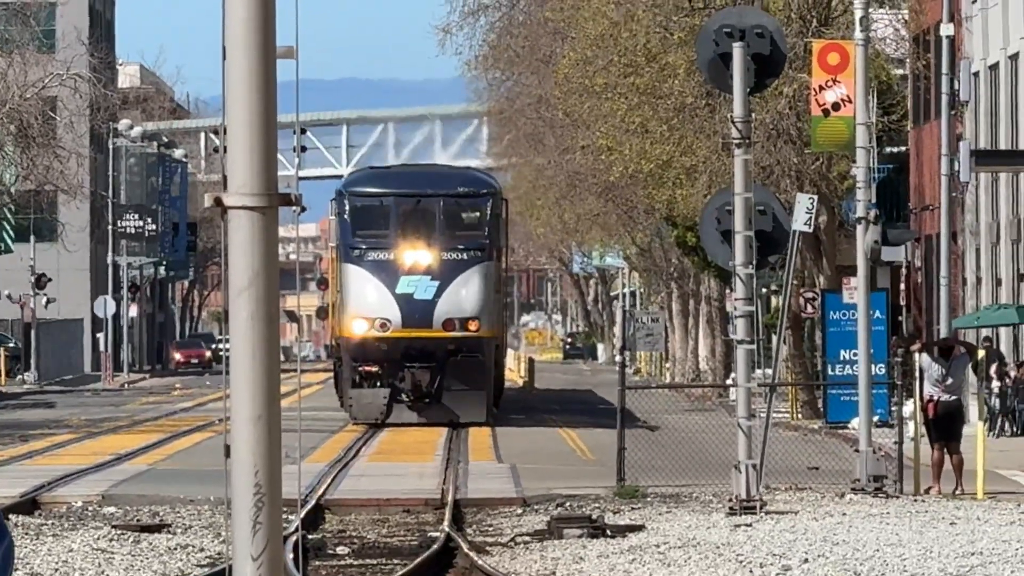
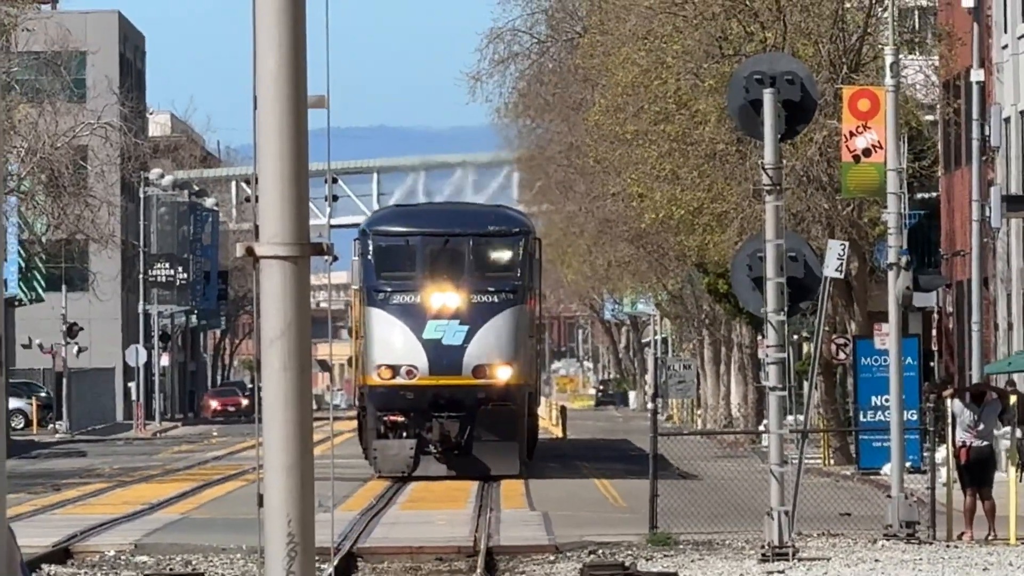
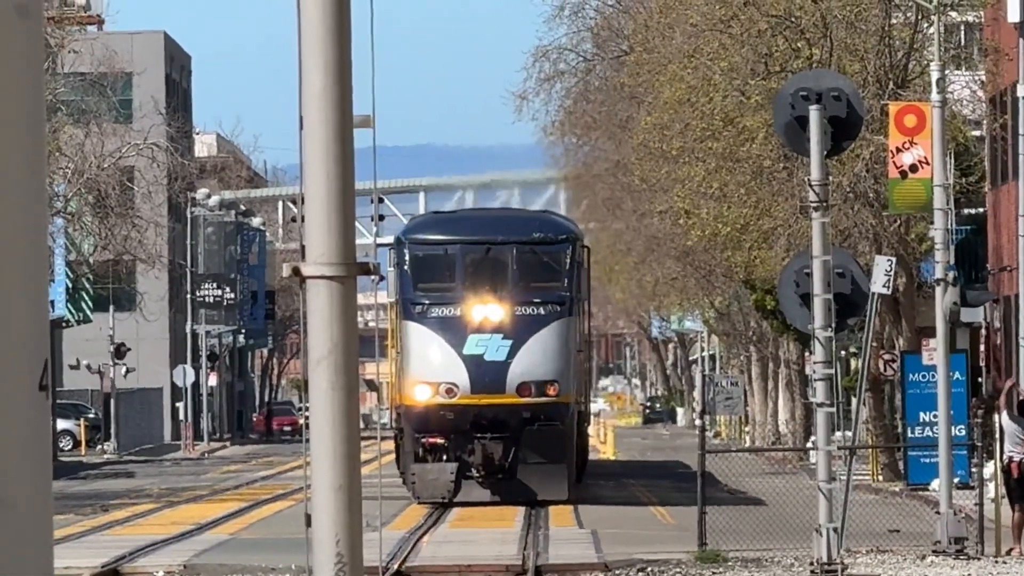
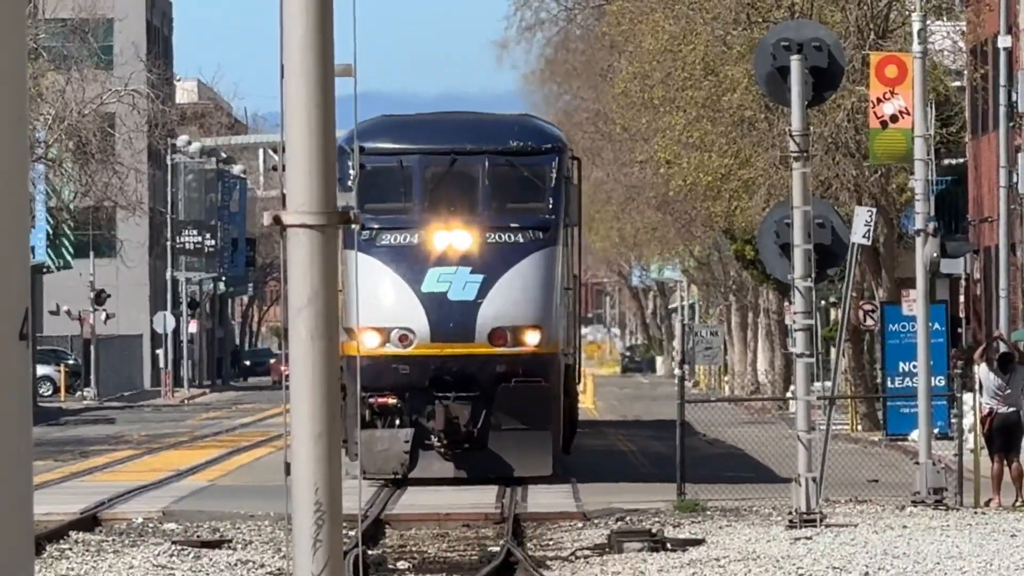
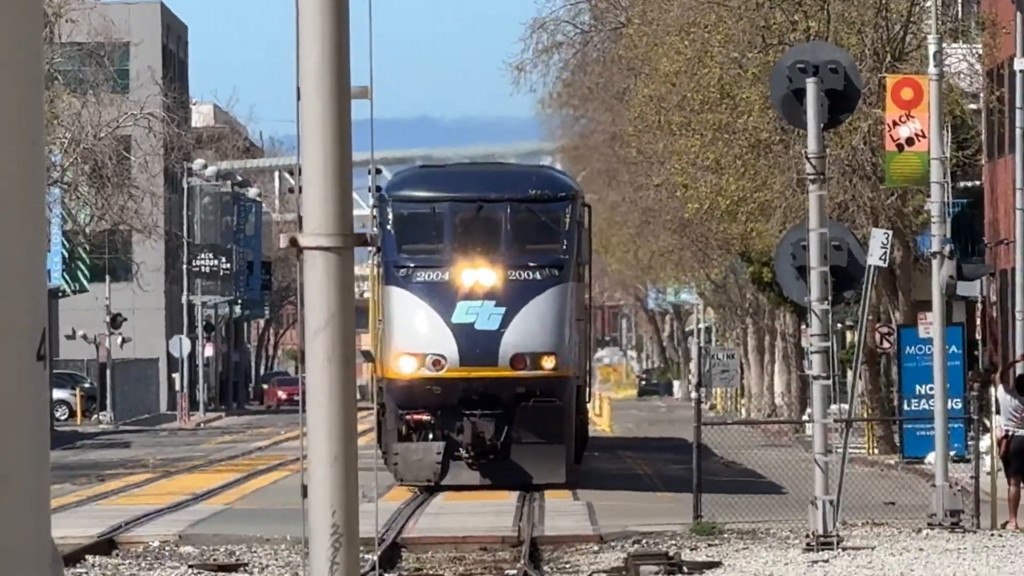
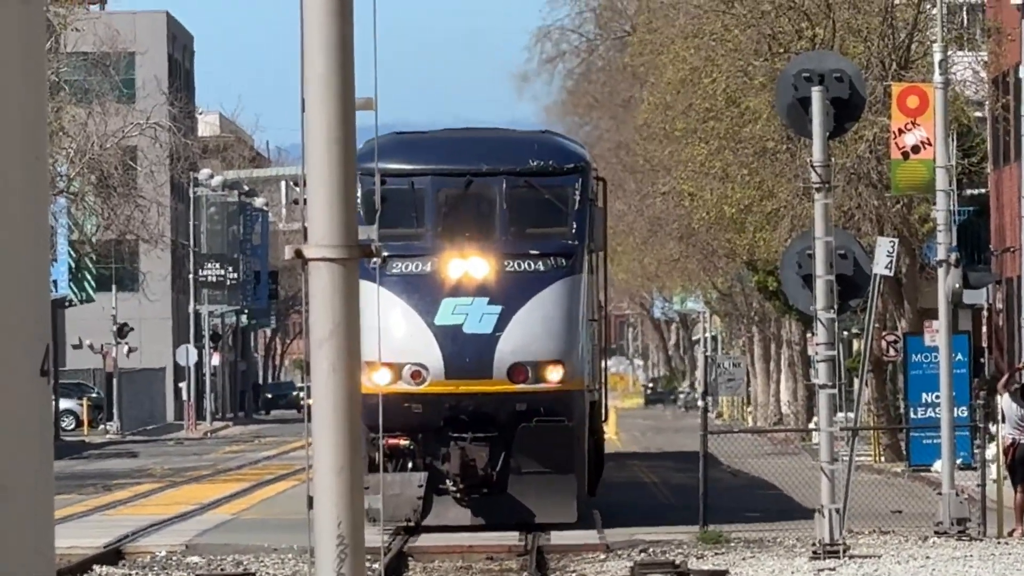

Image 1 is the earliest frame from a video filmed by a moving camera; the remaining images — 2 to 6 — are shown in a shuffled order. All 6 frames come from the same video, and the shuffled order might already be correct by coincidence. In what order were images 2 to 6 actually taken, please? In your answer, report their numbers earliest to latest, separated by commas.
2, 3, 5, 4, 6
